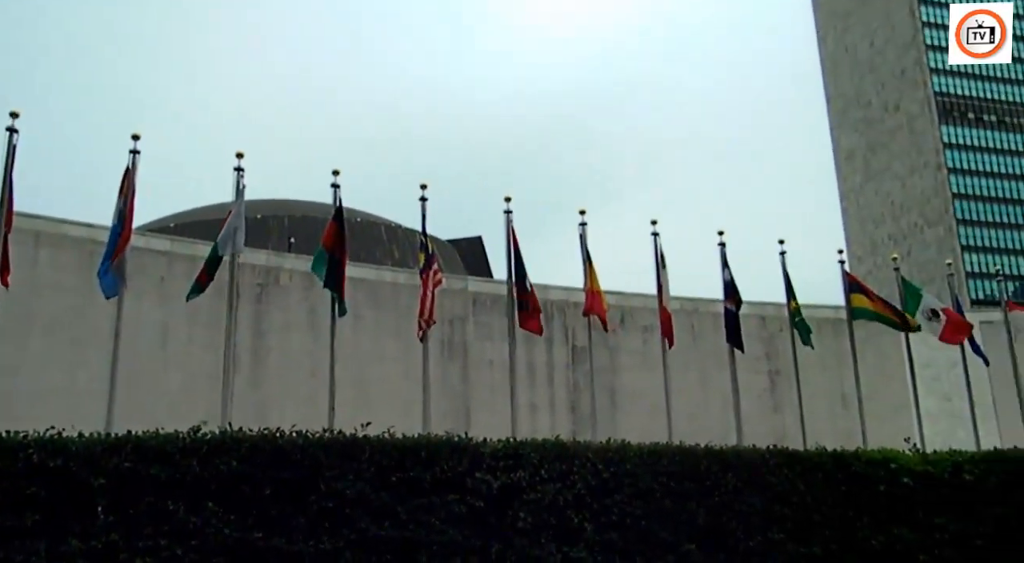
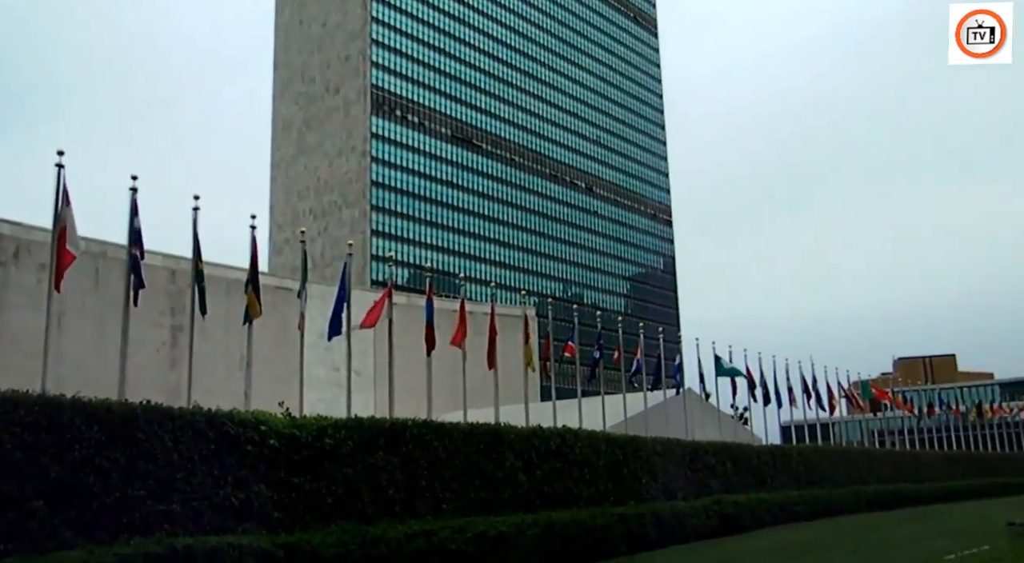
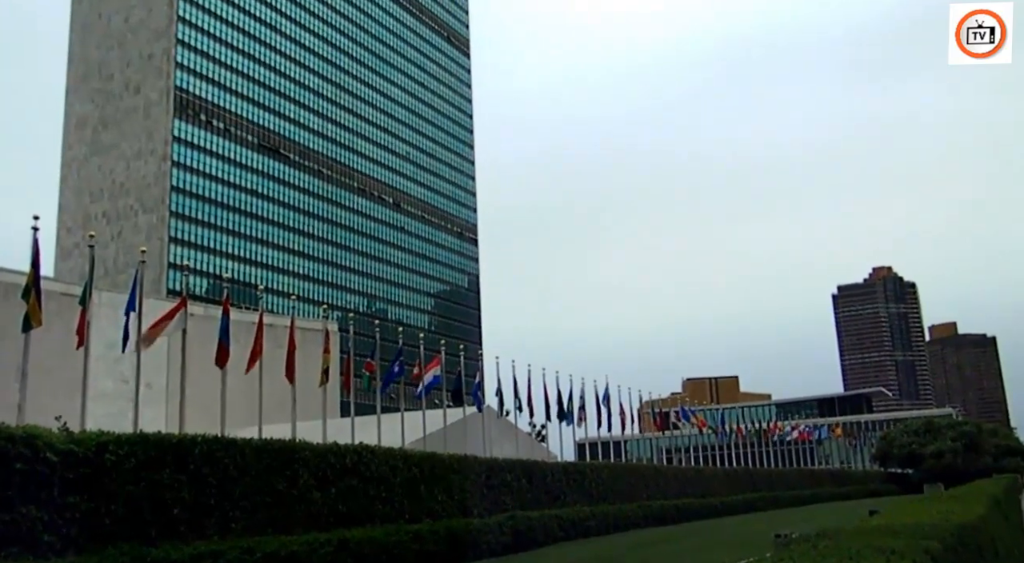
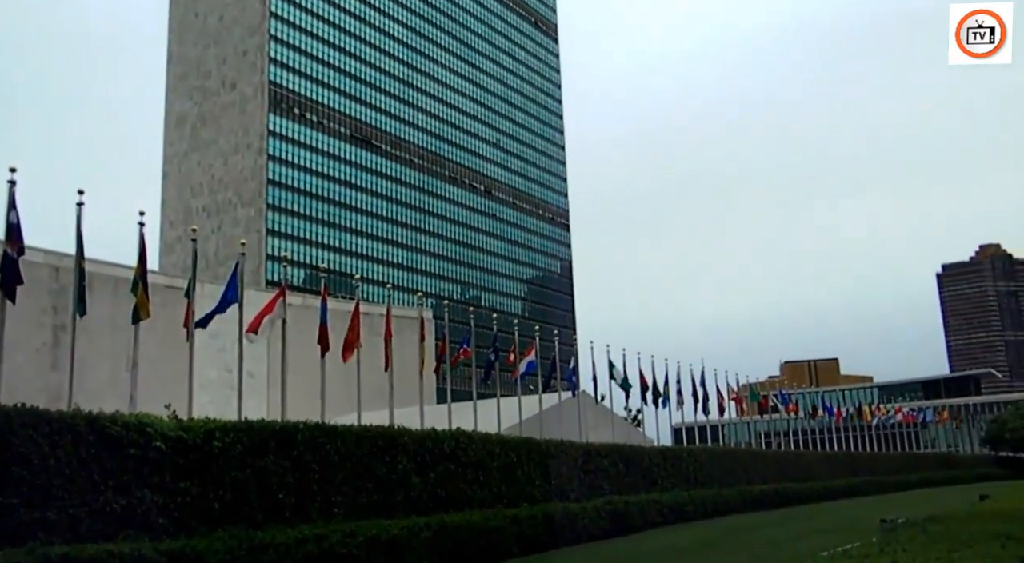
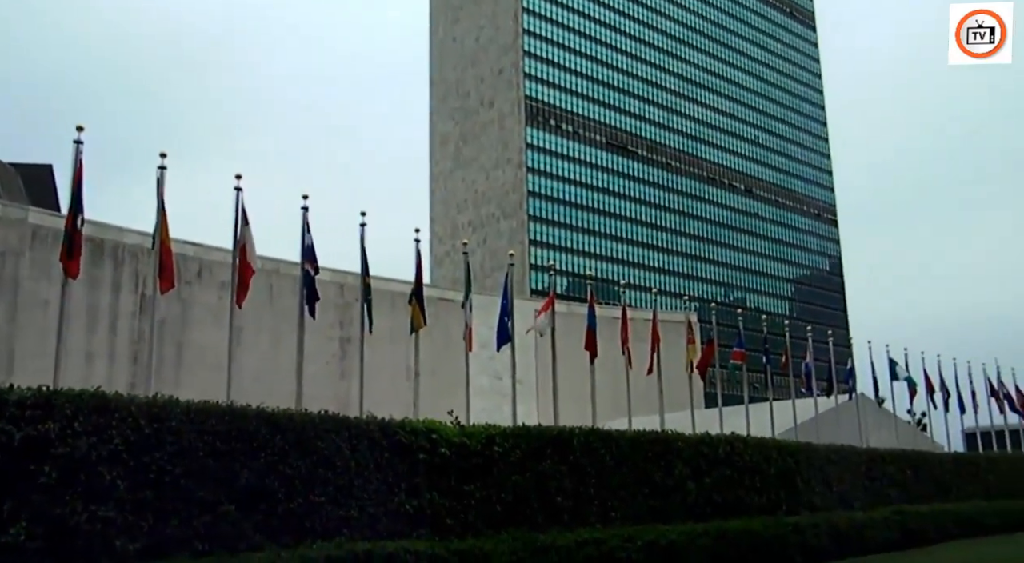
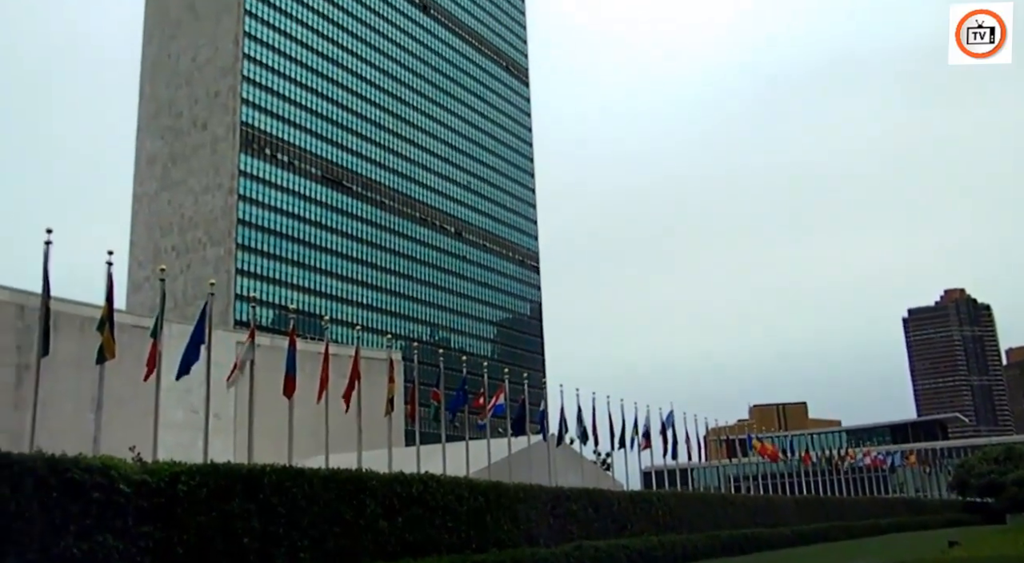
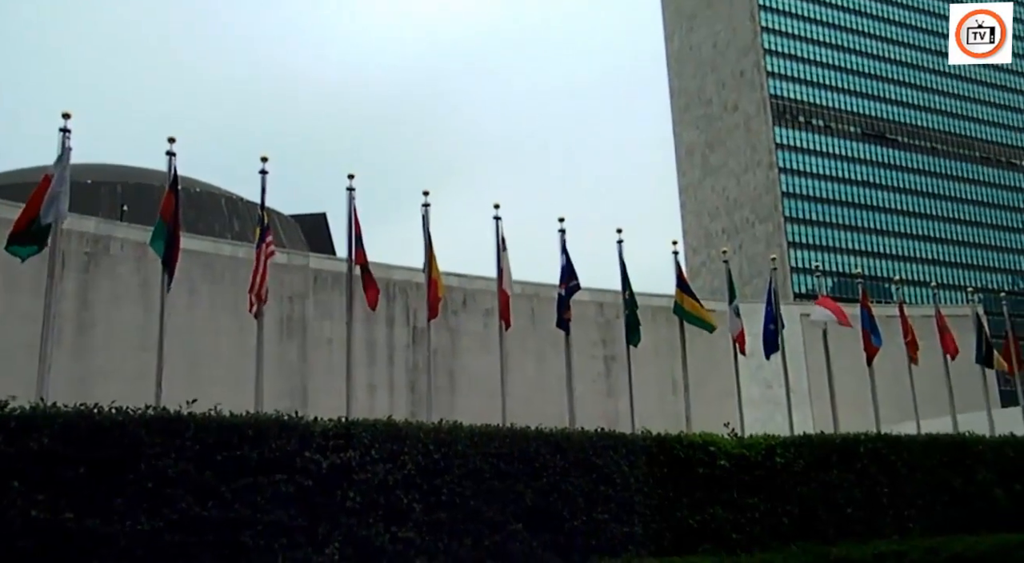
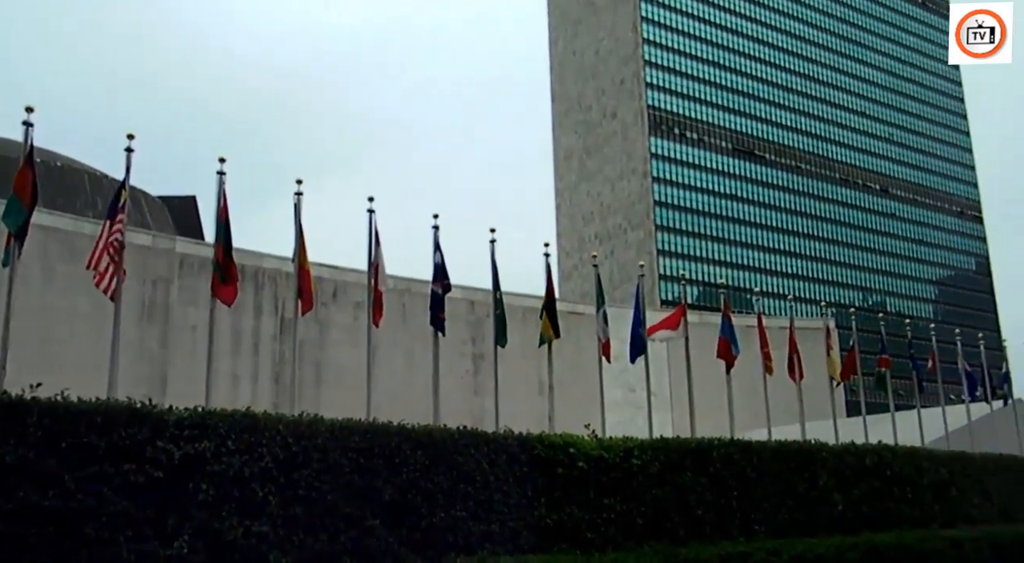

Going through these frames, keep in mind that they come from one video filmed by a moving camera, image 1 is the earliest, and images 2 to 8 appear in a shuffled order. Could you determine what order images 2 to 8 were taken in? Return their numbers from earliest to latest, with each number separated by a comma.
7, 8, 5, 2, 4, 3, 6
